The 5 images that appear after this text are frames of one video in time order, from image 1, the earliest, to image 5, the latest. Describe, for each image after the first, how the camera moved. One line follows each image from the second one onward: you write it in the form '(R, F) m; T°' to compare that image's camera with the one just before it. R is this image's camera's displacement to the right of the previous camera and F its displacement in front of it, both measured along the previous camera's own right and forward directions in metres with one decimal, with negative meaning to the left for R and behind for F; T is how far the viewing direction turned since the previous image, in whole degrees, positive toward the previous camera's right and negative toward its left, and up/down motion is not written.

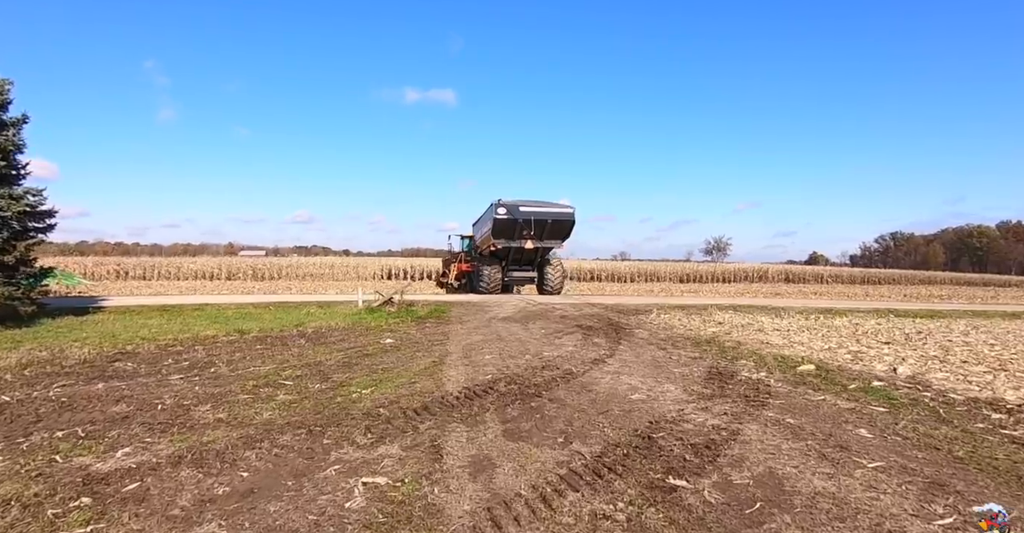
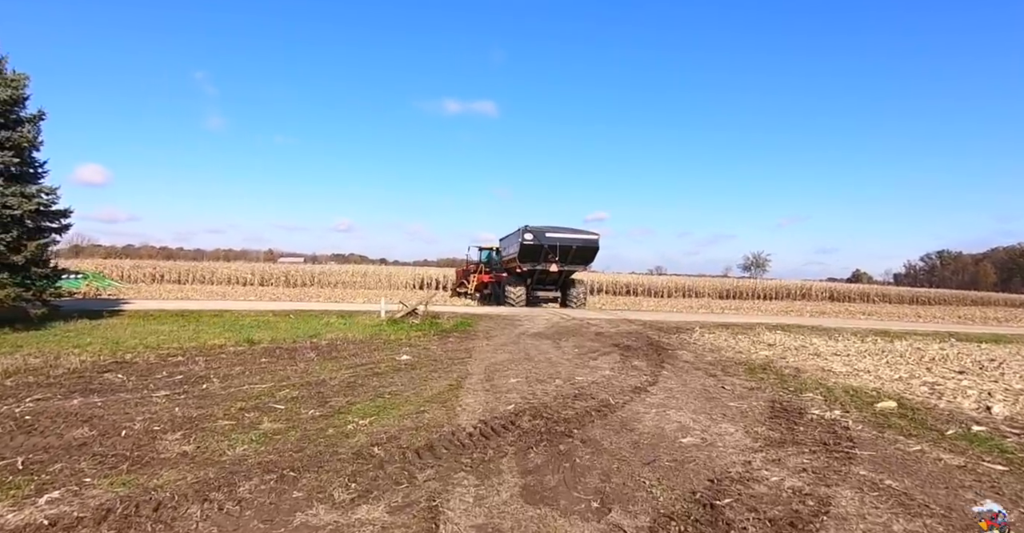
(+0.1, +1.1) m; -3°
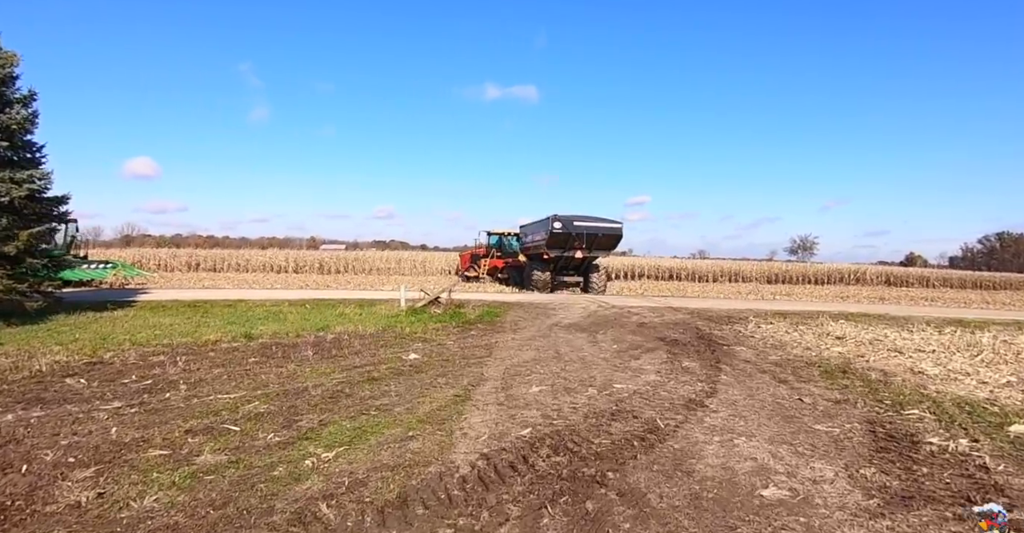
(+0.2, +1.5) m; -4°
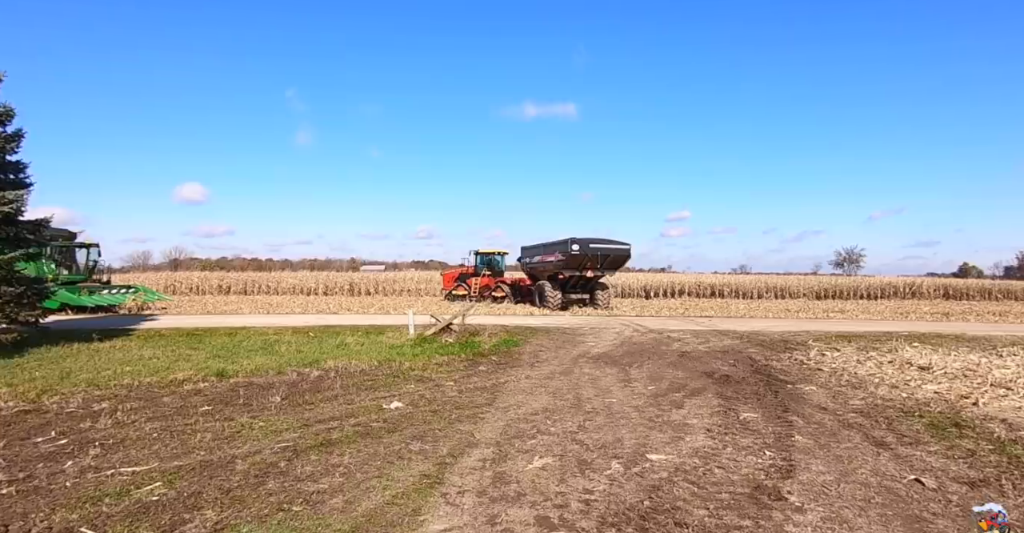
(+0.4, +1.6) m; -4°
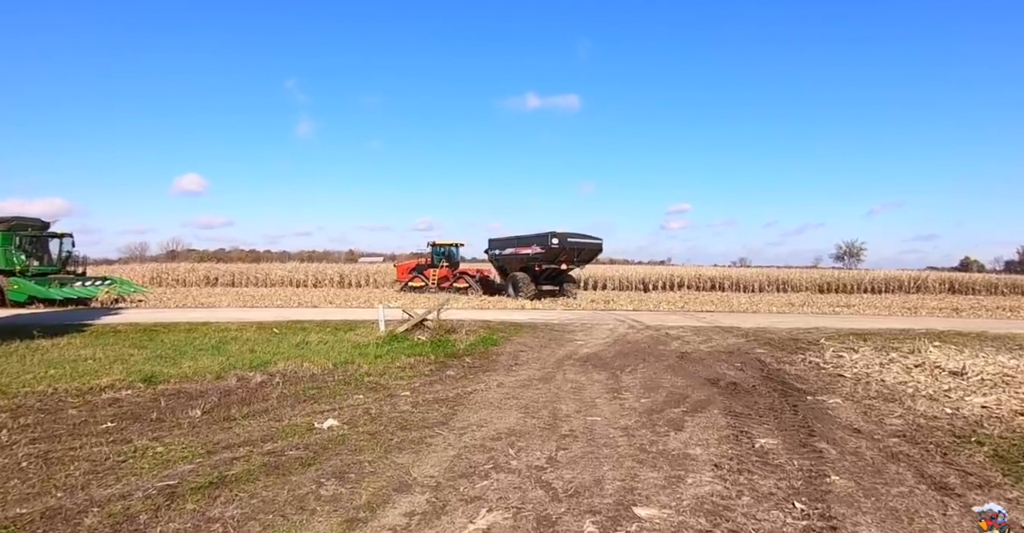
(+0.4, +1.2) m; 0°
